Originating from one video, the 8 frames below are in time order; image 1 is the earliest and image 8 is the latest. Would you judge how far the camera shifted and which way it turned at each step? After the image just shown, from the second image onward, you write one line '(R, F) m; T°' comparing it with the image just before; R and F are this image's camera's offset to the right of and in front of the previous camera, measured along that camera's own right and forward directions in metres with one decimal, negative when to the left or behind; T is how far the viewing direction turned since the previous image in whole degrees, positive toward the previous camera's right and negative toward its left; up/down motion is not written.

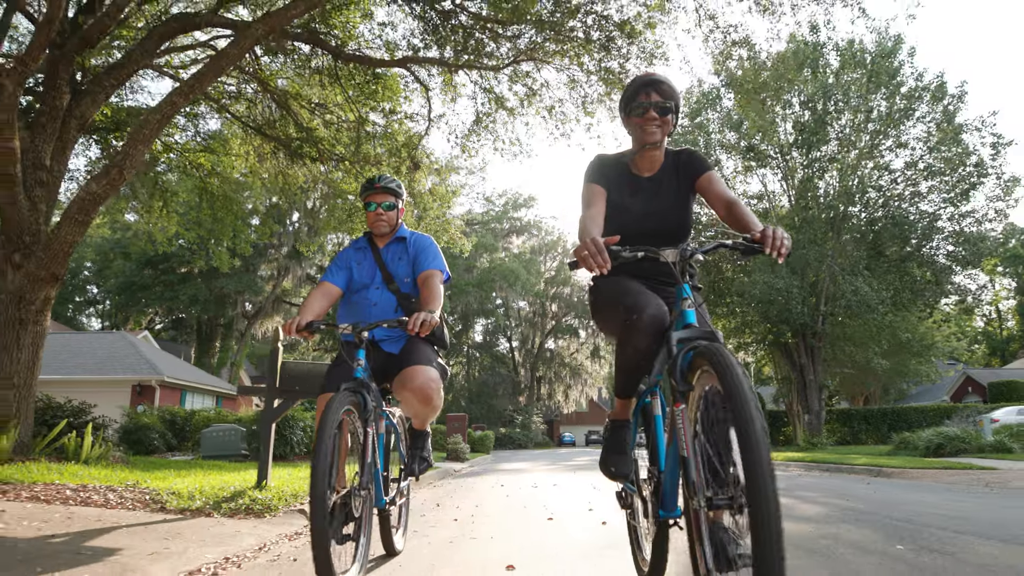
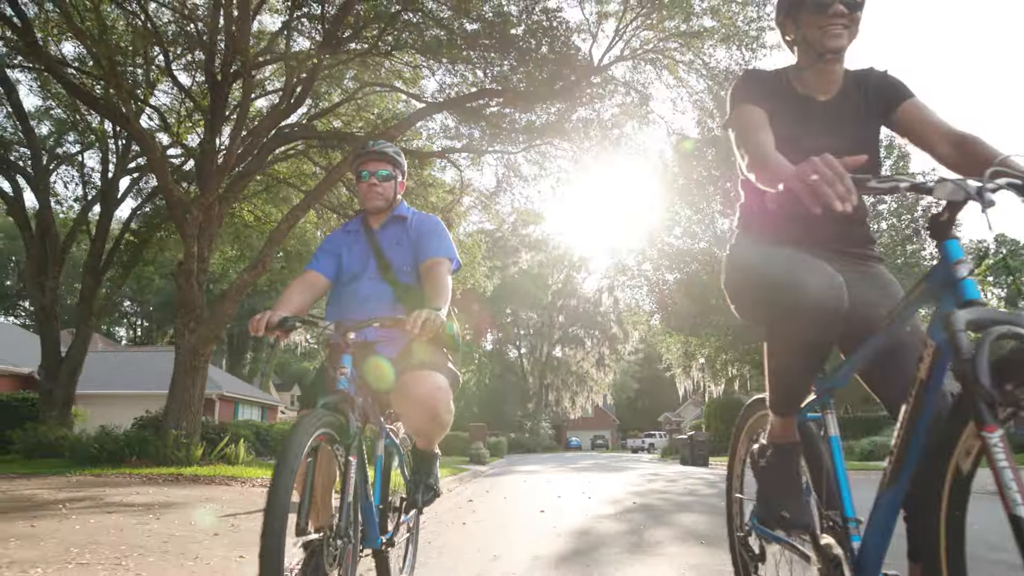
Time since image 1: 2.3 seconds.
(-0.2, -3.2) m; -1°
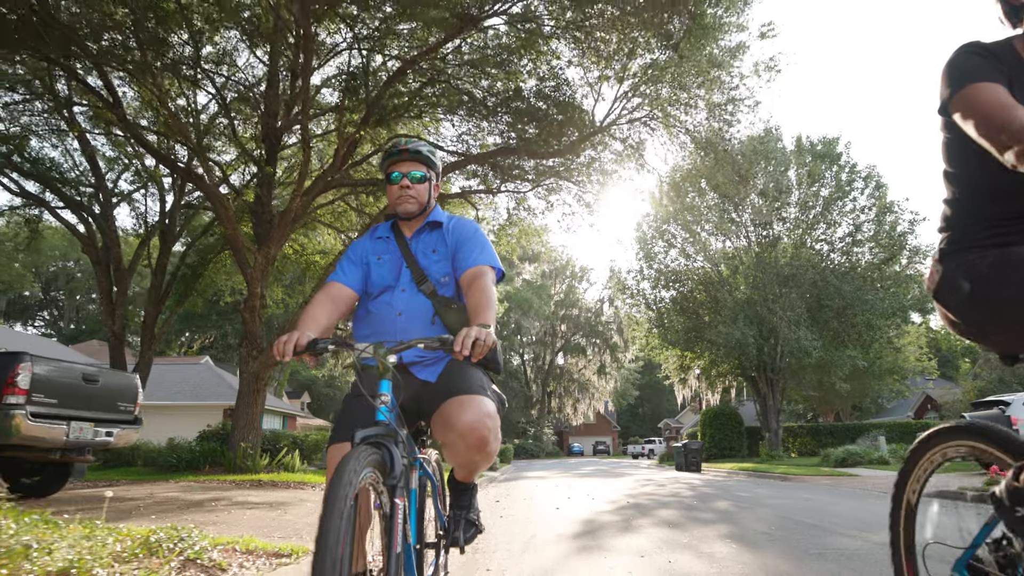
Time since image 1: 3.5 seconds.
(-0.2, -1.9) m; 0°
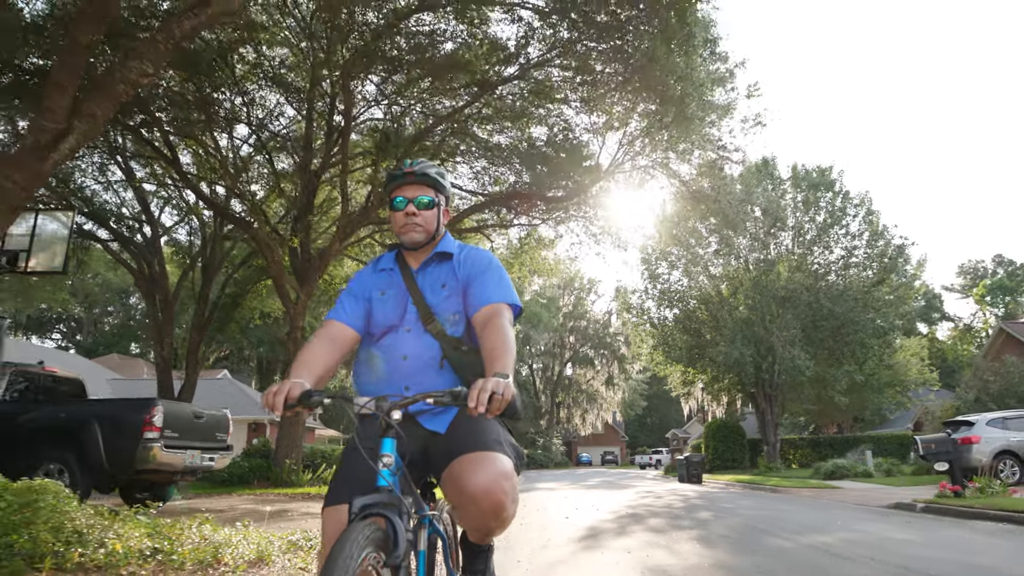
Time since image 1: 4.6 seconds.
(-0.1, -1.5) m; -1°
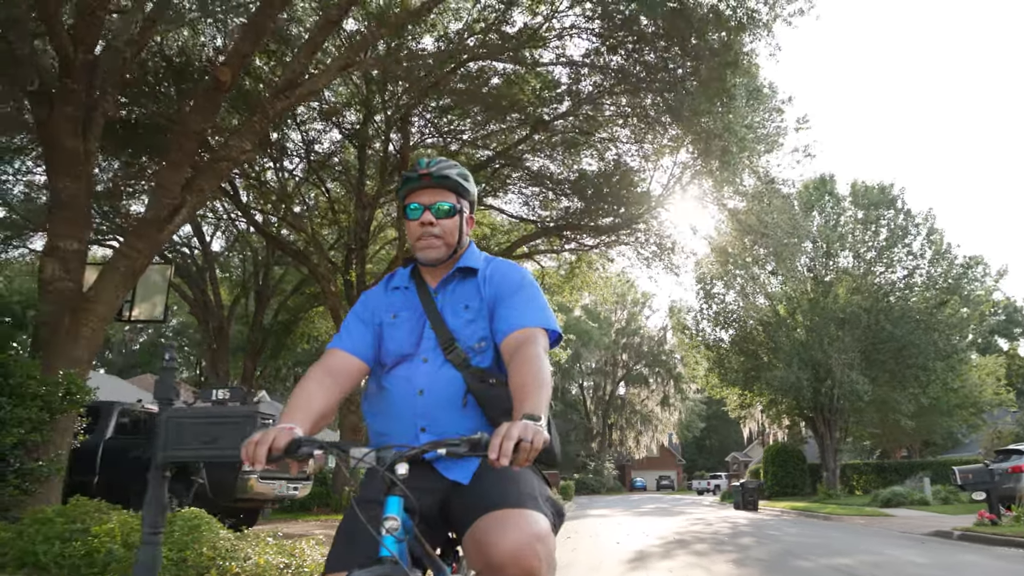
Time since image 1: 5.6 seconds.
(+0.1, -0.9) m; -4°
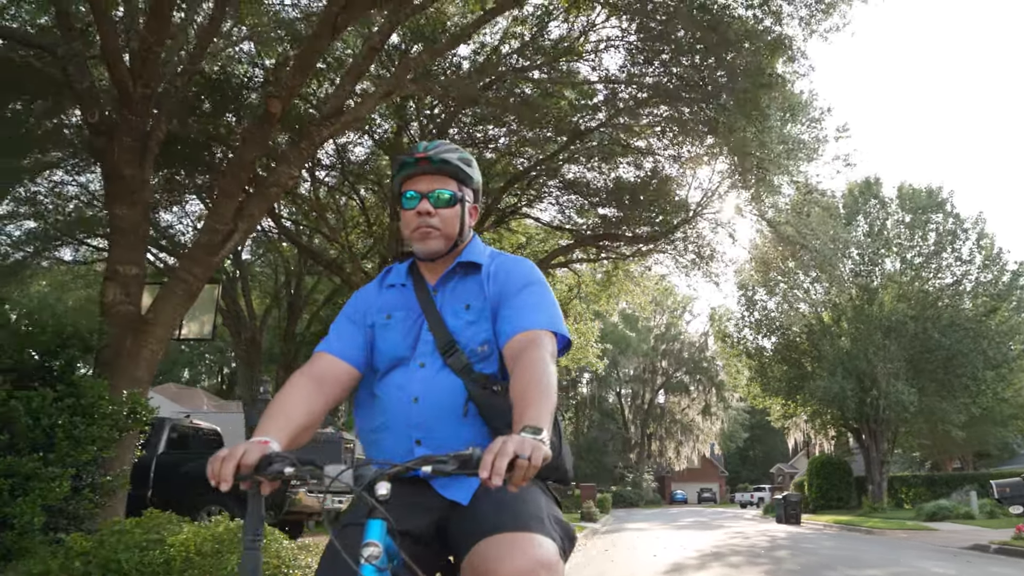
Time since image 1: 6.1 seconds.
(+0.1, -0.4) m; -3°
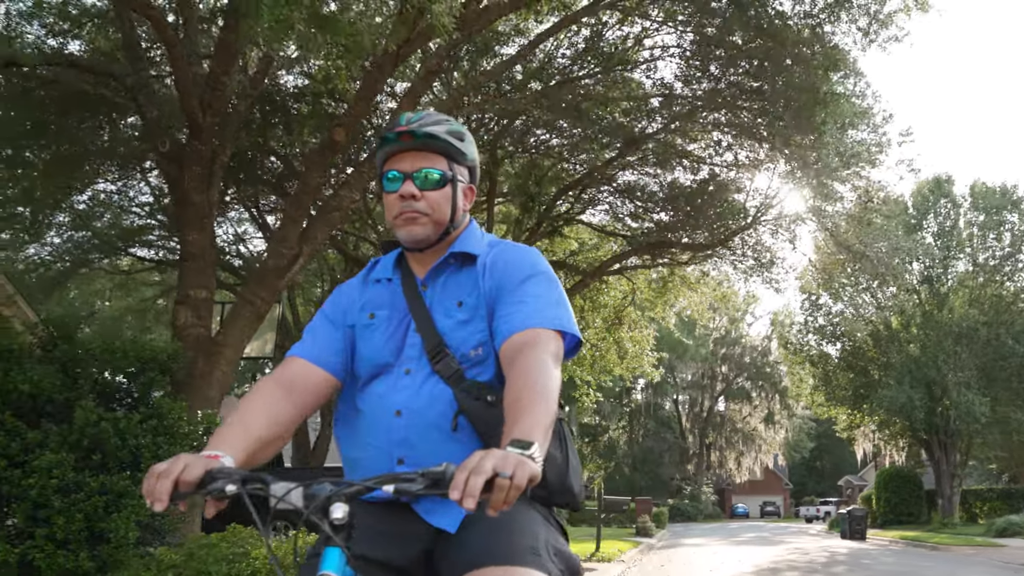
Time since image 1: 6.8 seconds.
(+0.1, -0.3) m; -4°
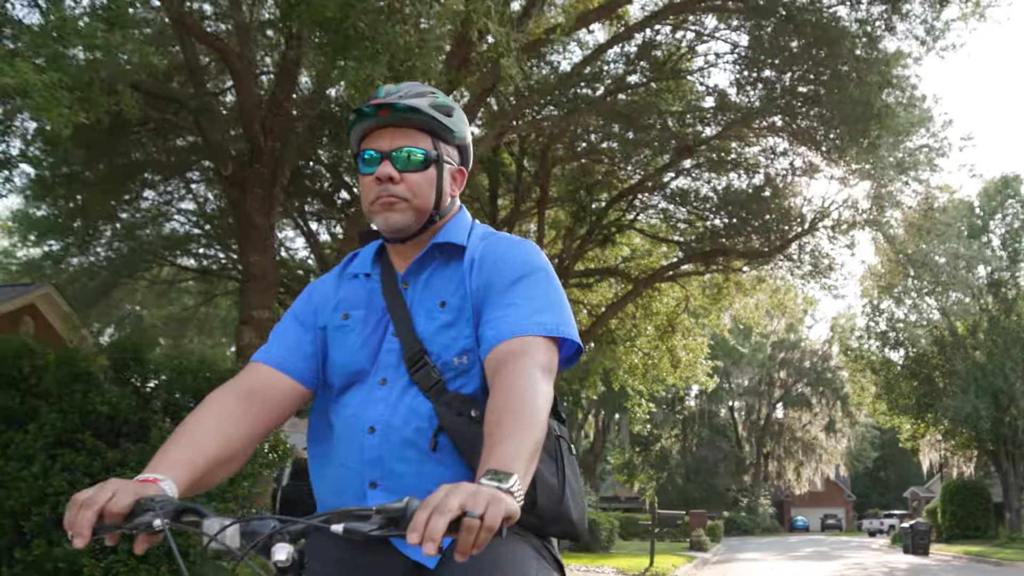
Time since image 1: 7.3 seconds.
(0.0, -0.3) m; -4°
